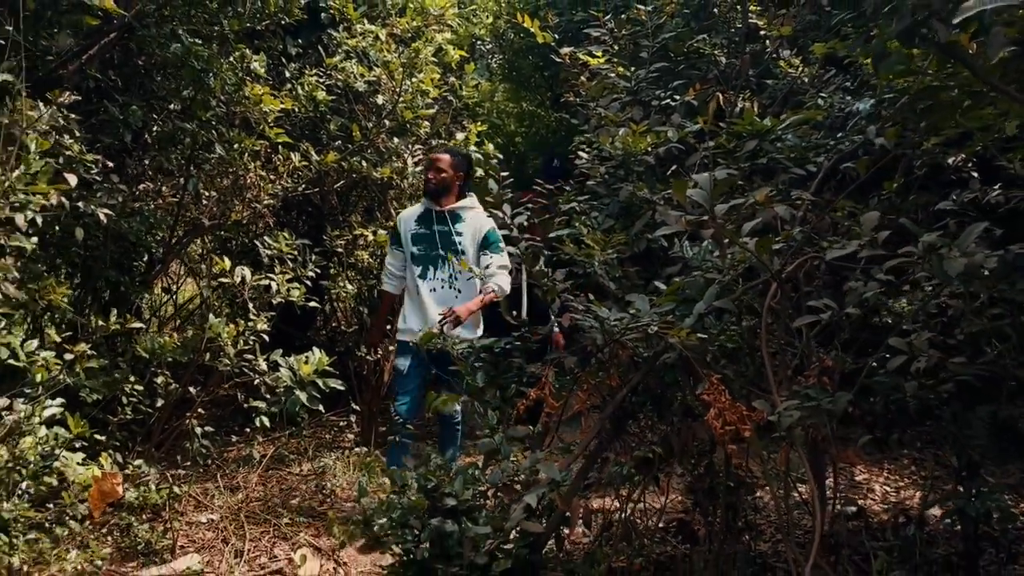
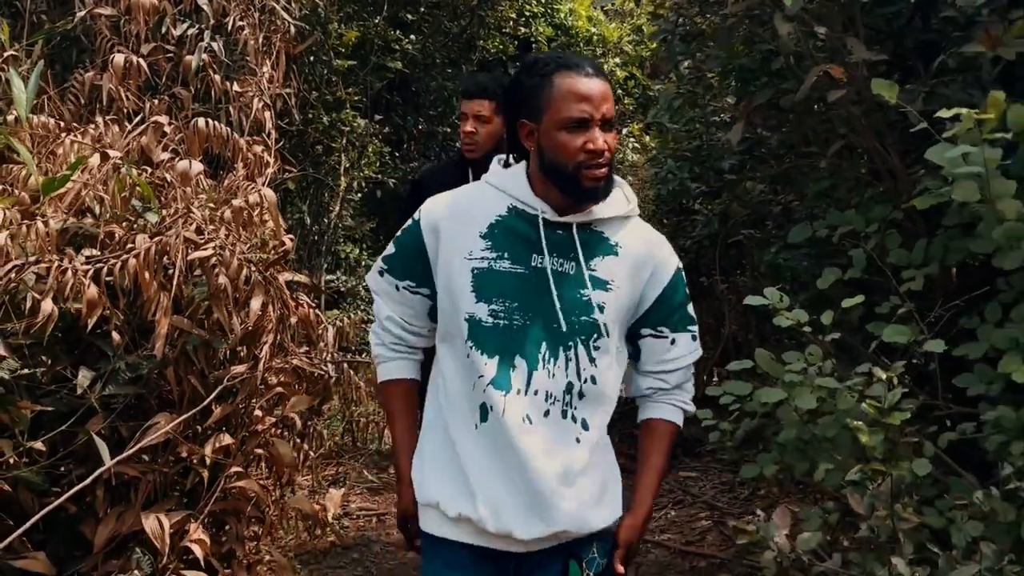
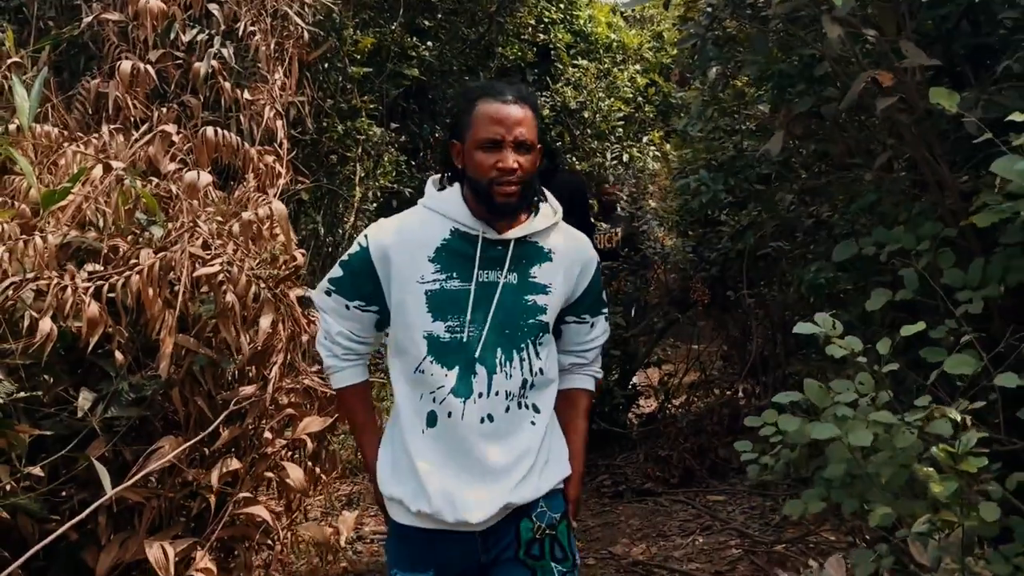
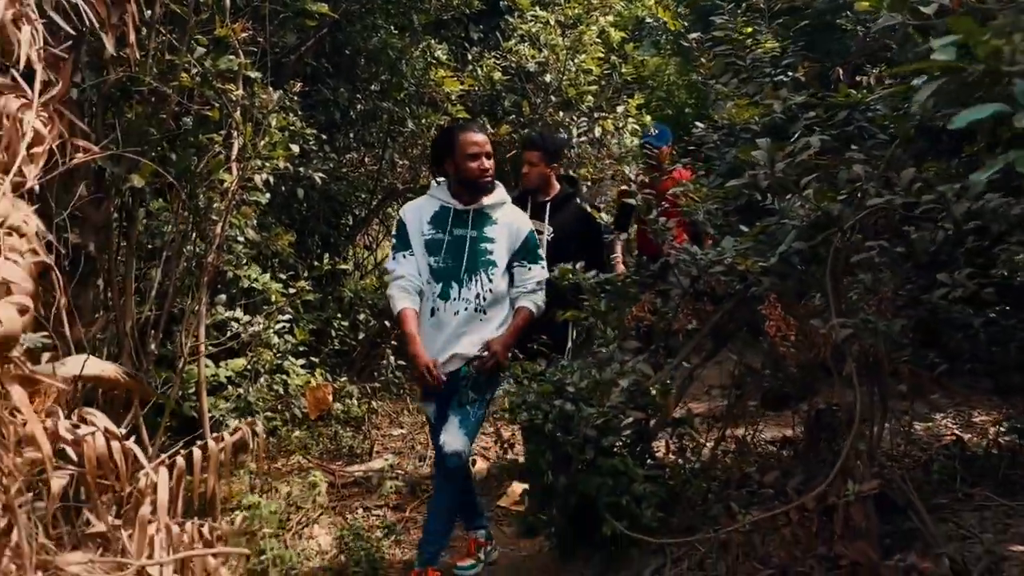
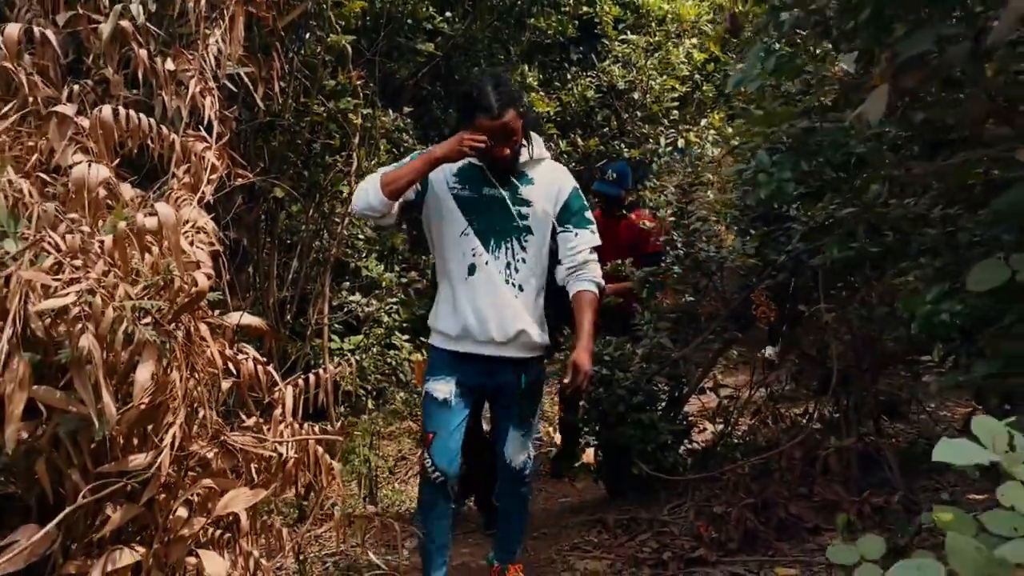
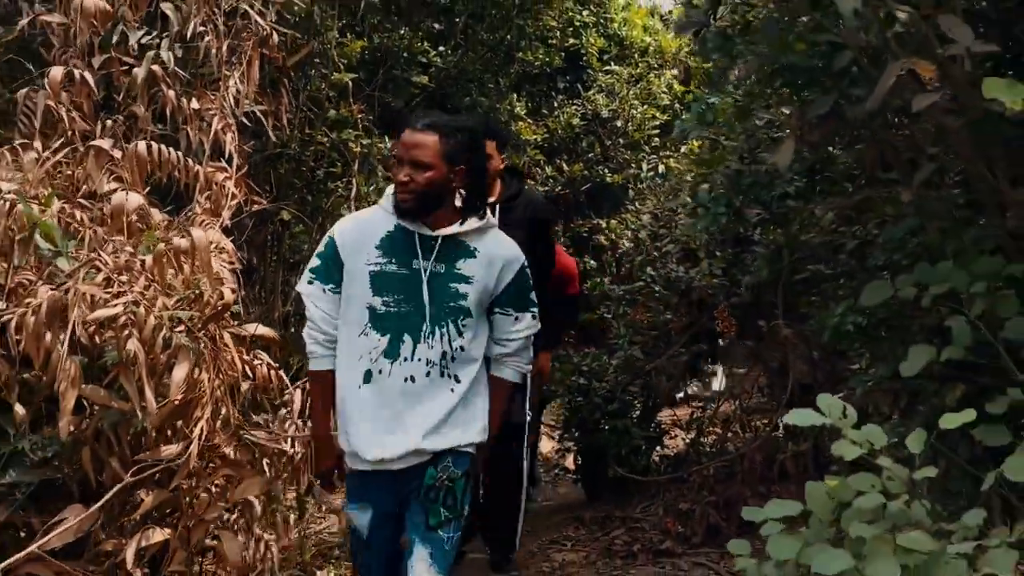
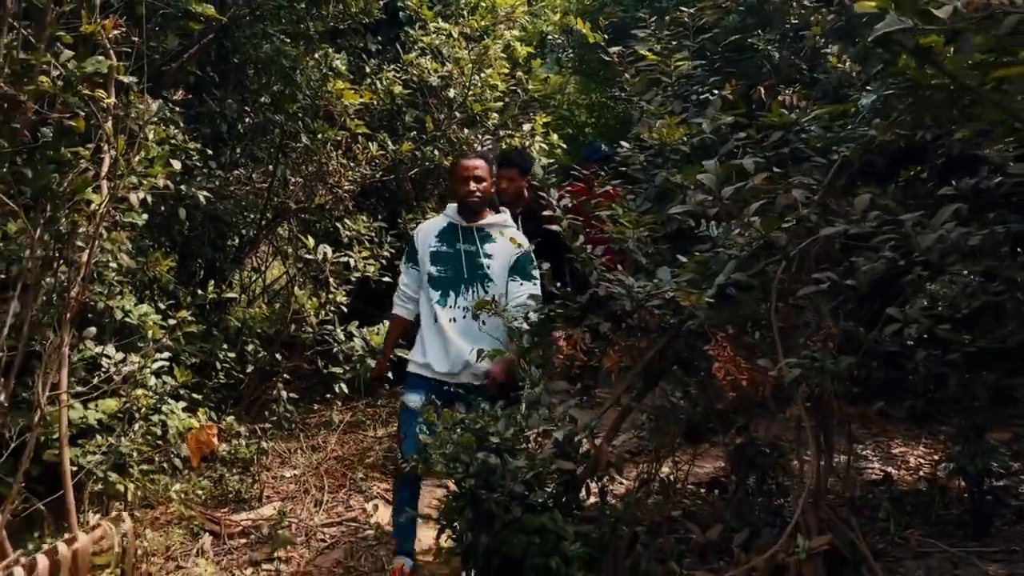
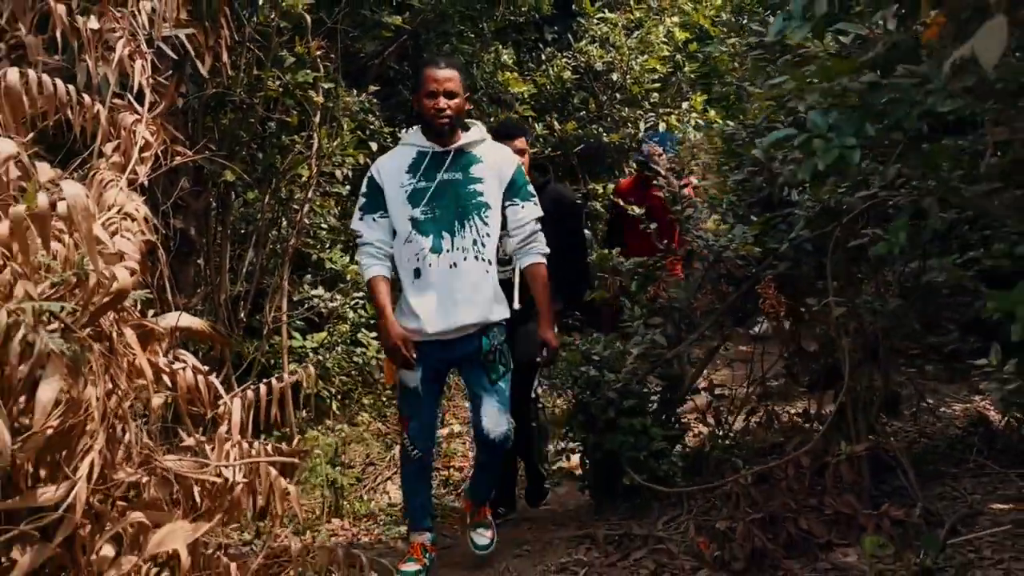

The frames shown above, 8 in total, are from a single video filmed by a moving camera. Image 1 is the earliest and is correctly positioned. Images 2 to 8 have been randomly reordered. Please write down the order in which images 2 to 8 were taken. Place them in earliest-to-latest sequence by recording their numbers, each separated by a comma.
7, 4, 8, 5, 6, 3, 2
